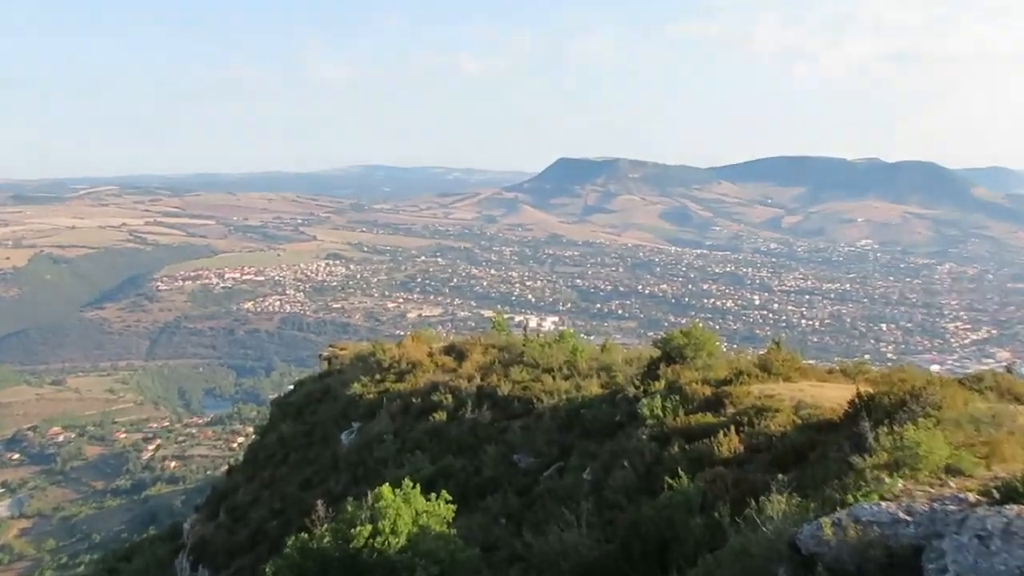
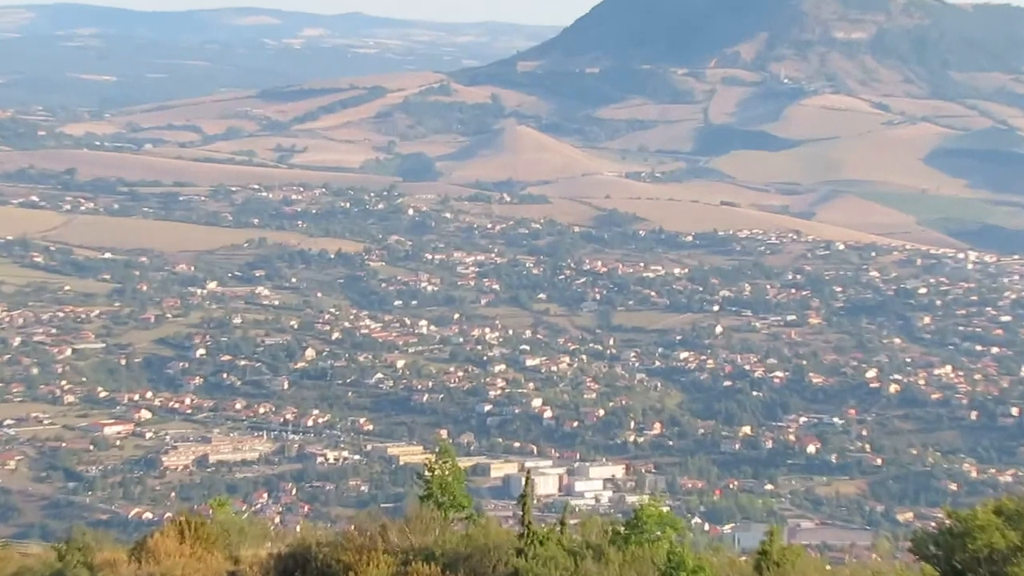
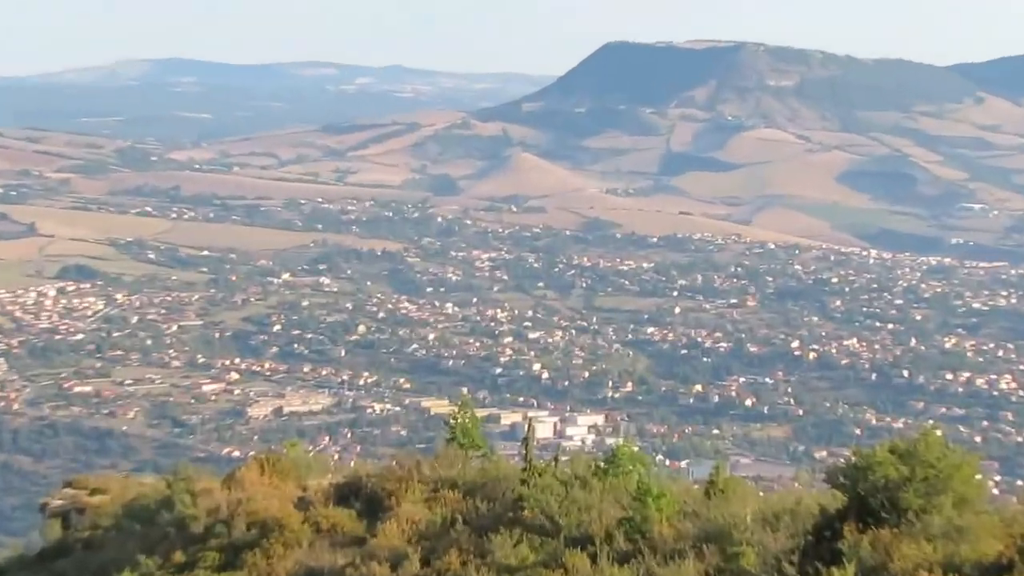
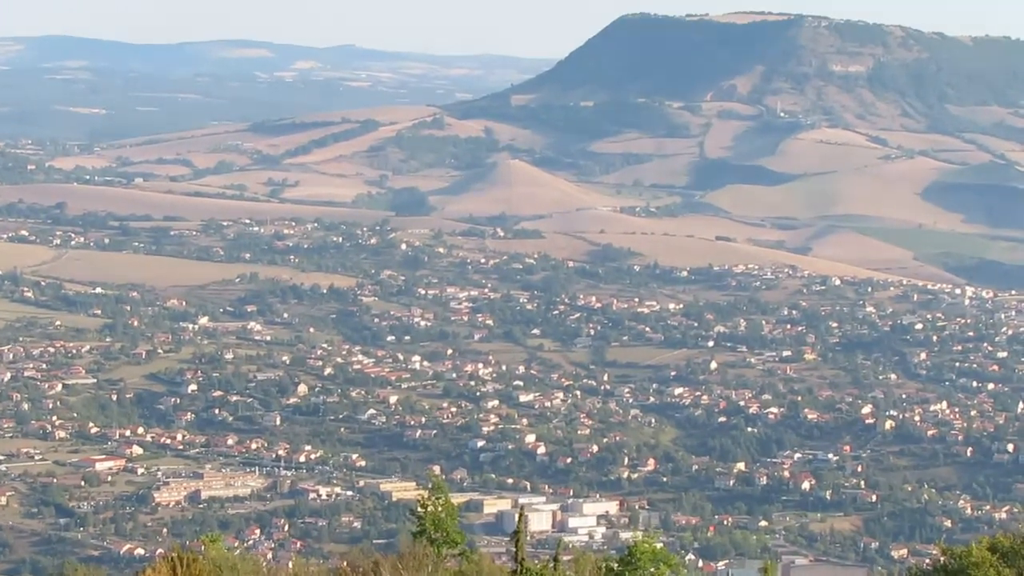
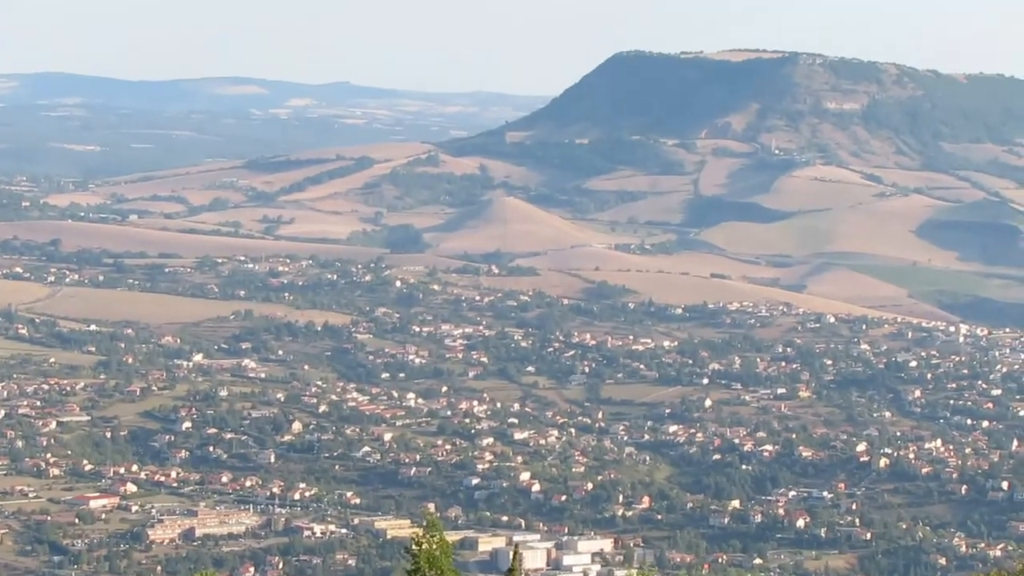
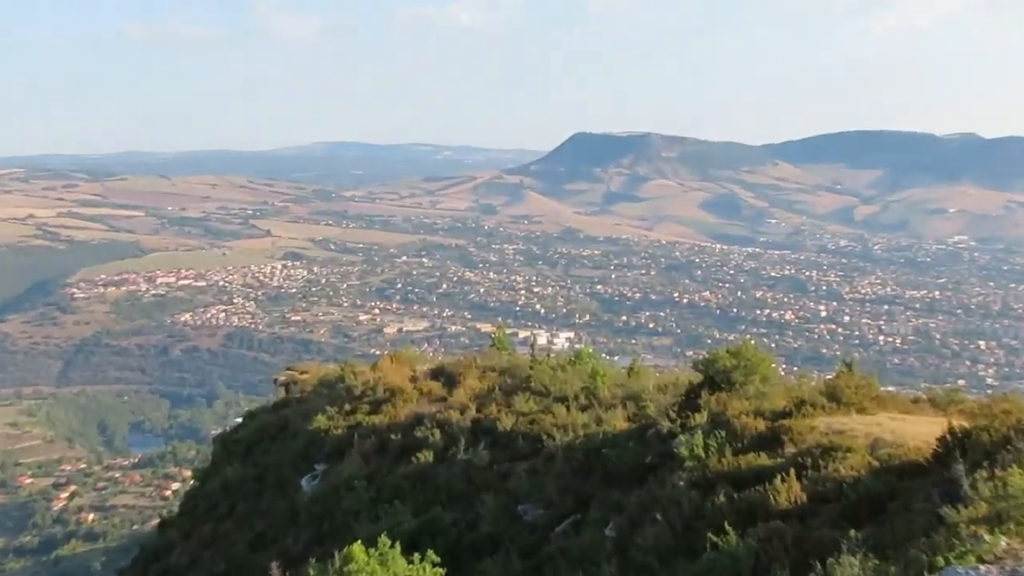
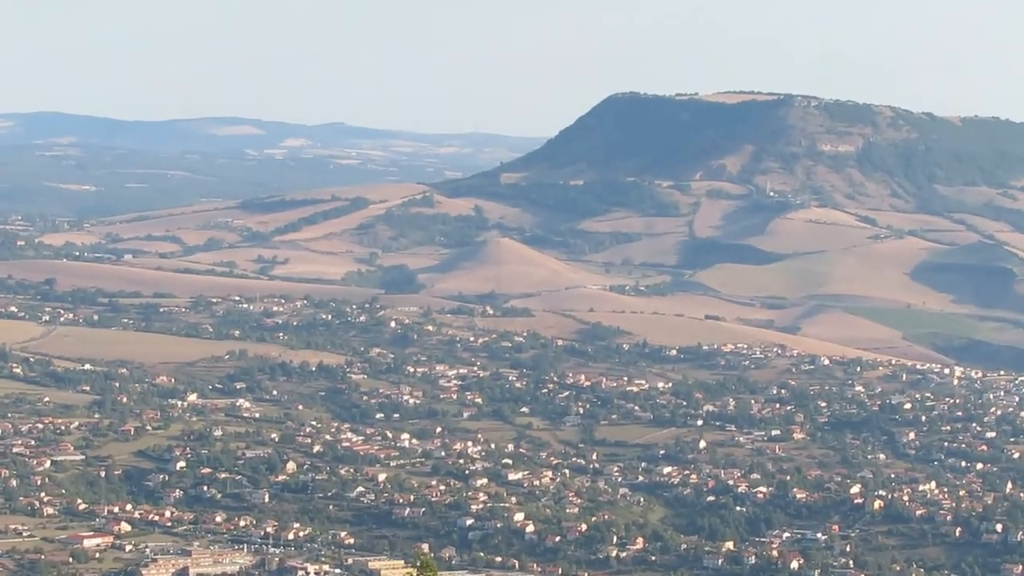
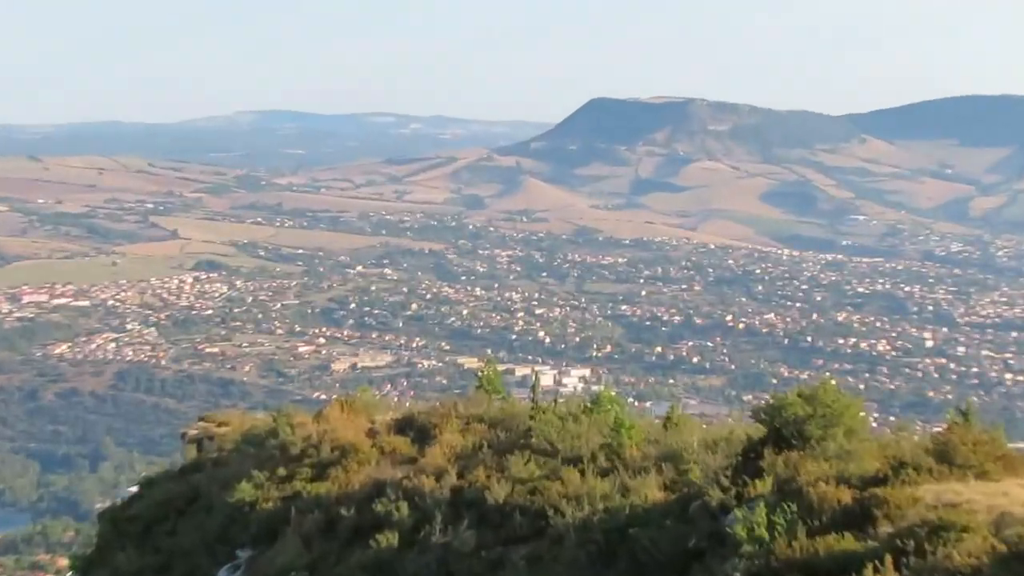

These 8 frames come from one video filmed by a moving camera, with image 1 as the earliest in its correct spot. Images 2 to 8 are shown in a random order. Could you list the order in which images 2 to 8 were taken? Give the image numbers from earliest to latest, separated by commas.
6, 8, 3, 2, 4, 5, 7
